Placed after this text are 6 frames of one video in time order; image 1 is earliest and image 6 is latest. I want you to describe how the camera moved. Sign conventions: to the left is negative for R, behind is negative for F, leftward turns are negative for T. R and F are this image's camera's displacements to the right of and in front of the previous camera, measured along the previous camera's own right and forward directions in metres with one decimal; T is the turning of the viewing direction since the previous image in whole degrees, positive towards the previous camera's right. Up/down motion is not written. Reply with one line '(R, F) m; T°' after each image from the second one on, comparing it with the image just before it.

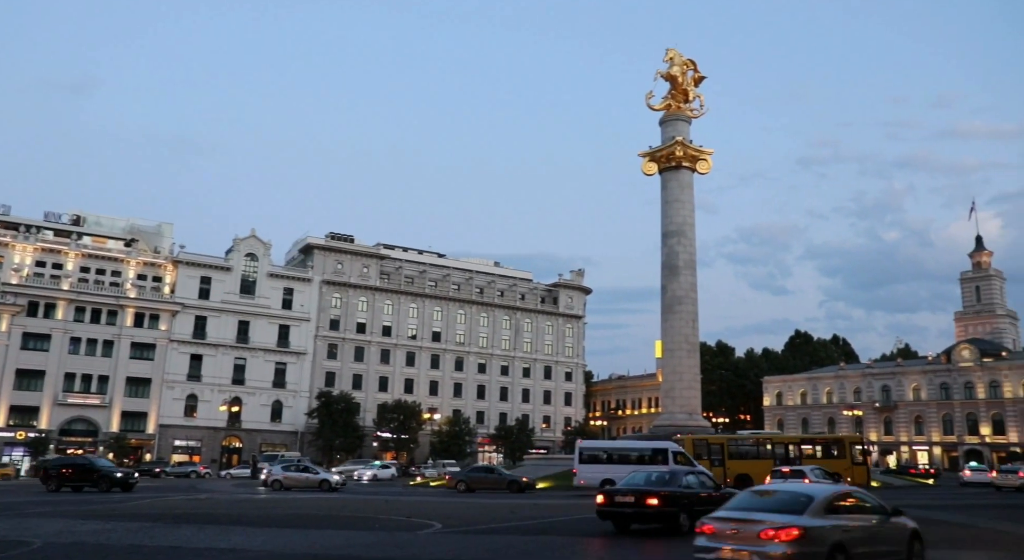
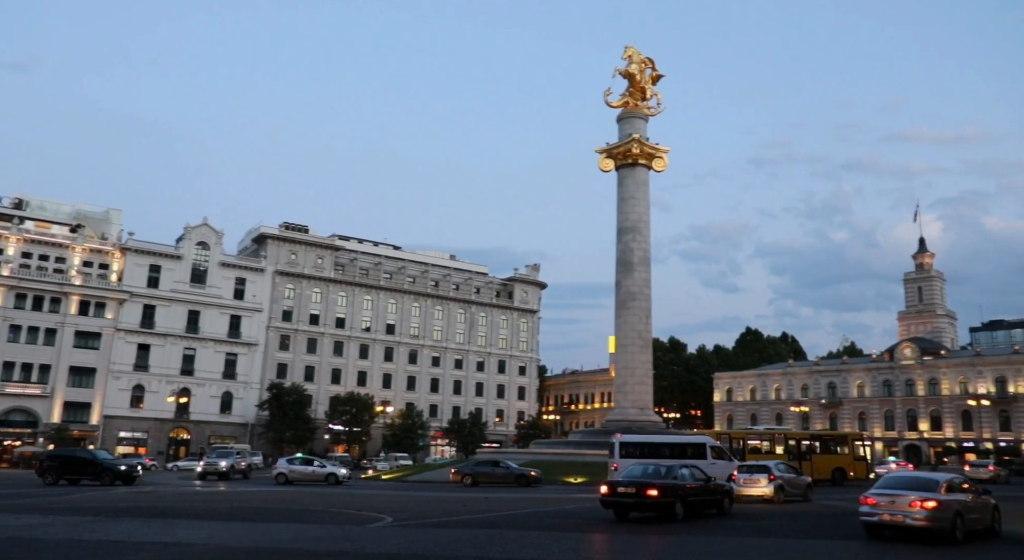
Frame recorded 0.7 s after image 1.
(0.0, 0.0) m; +3°
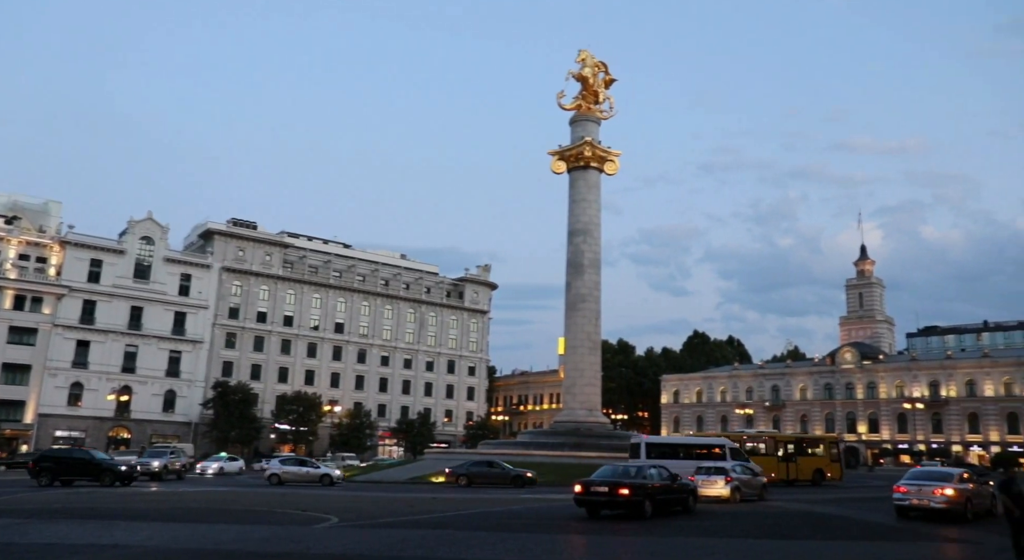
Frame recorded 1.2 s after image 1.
(0.0, 0.0) m; +3°
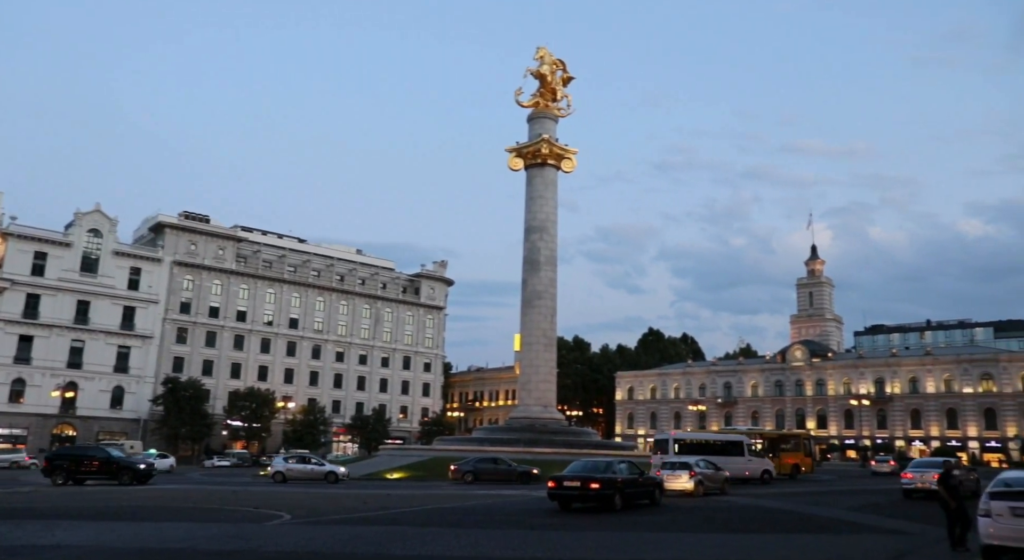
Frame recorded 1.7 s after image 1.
(0.0, 0.0) m; +3°
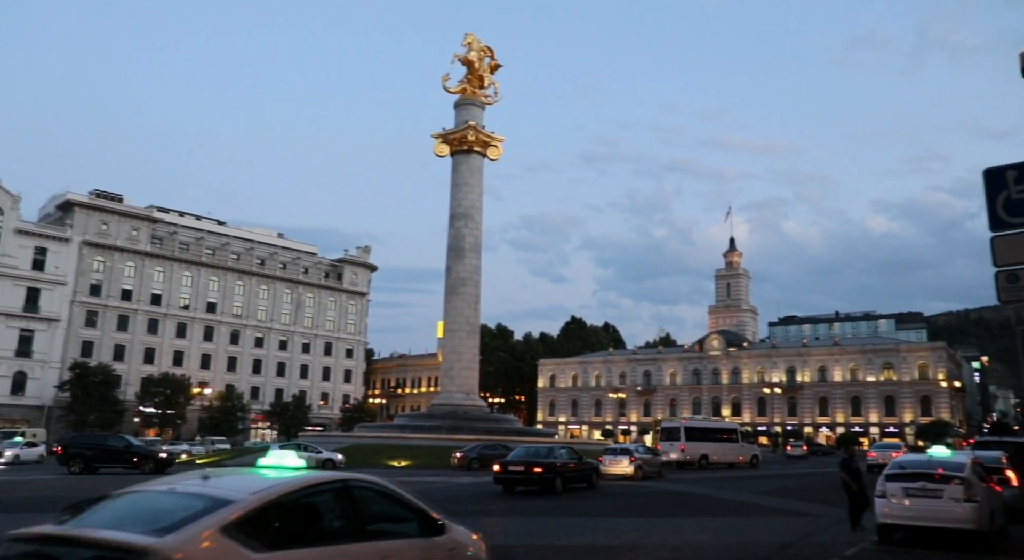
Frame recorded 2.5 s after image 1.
(0.0, 0.0) m; +5°
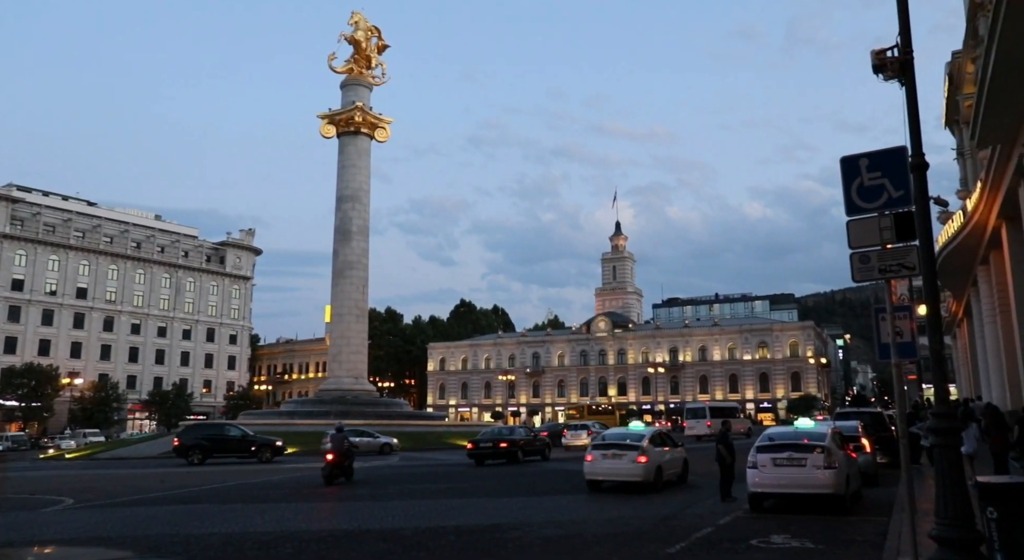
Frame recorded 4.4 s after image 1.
(0.0, -0.1) m; +8°
